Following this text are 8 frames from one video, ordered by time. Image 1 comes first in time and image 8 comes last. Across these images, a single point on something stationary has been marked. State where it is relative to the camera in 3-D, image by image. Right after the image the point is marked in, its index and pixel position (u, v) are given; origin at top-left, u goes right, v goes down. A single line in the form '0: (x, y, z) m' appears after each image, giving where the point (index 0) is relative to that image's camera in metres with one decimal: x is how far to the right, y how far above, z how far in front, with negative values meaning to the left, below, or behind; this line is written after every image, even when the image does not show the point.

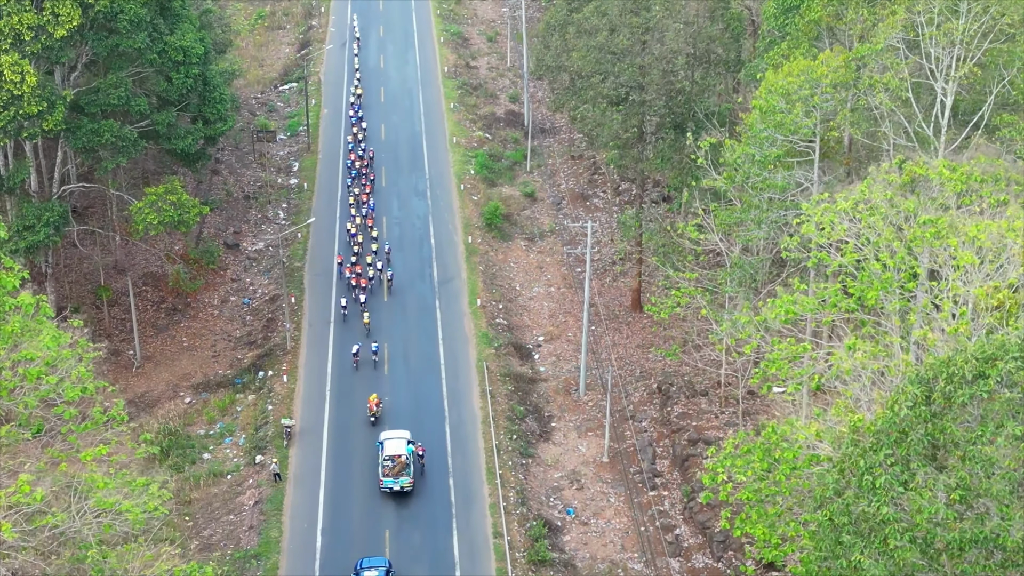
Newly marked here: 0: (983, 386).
0: (+9.7, -2.1, +17.2) m
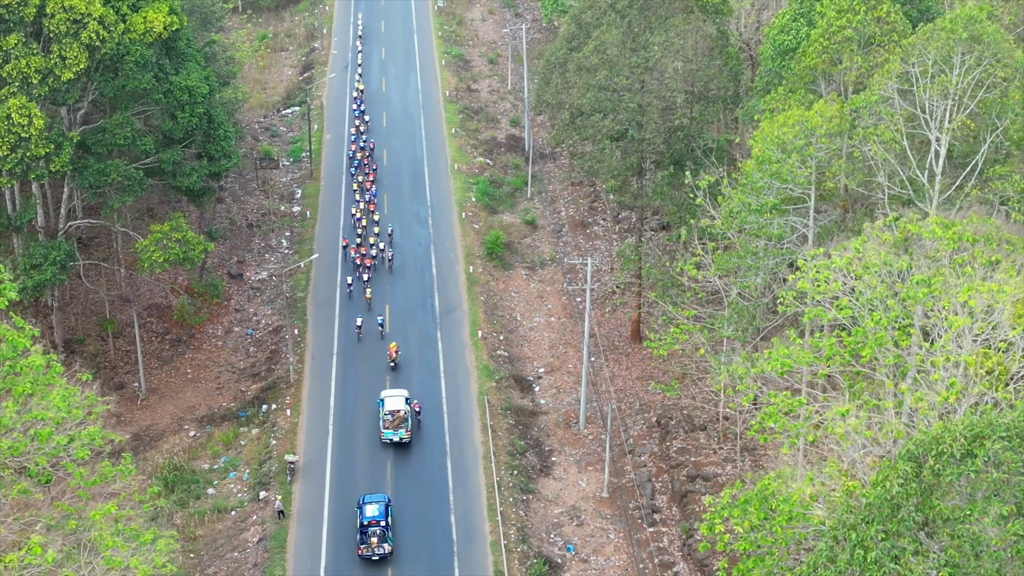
0: (+9.7, -3.8, +17.7) m
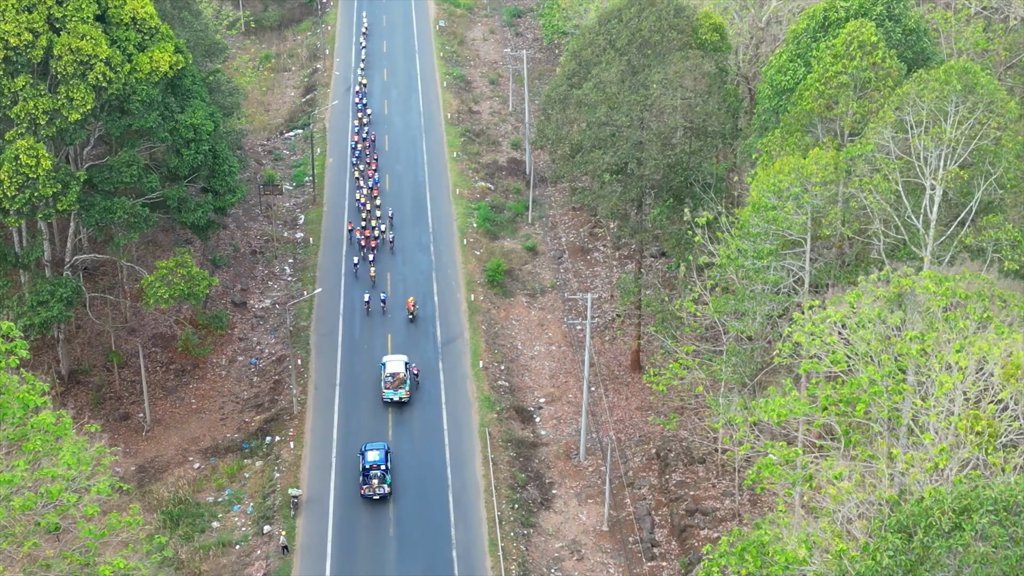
0: (+9.7, -5.4, +18.1) m
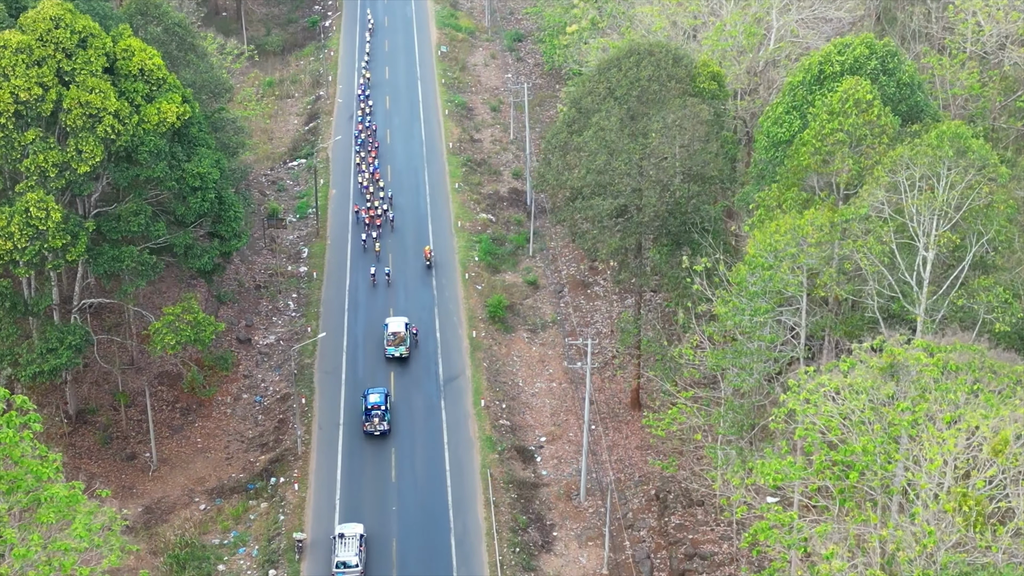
0: (+9.8, -7.7, +18.8) m
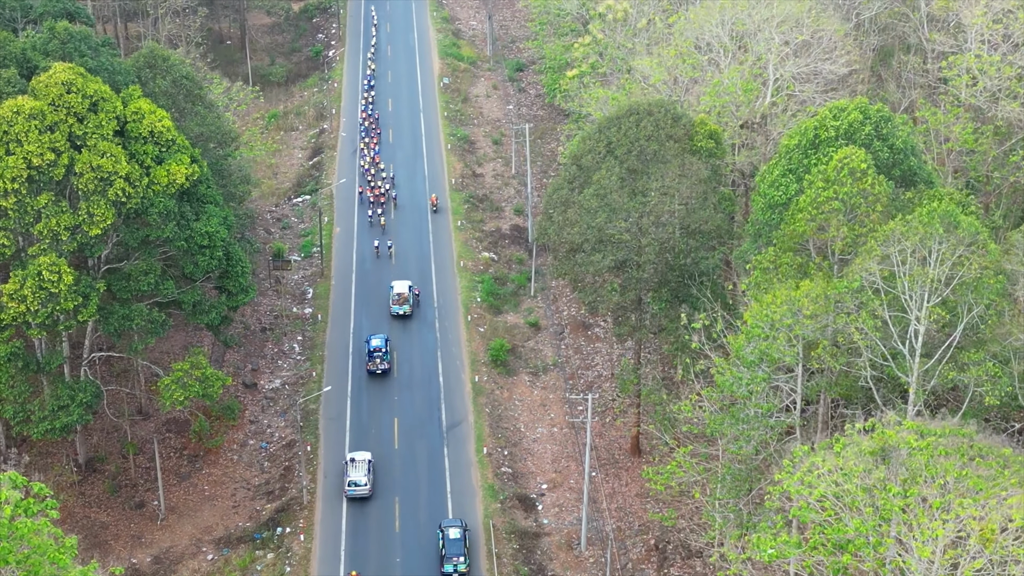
0: (+9.8, -10.5, +19.5) m
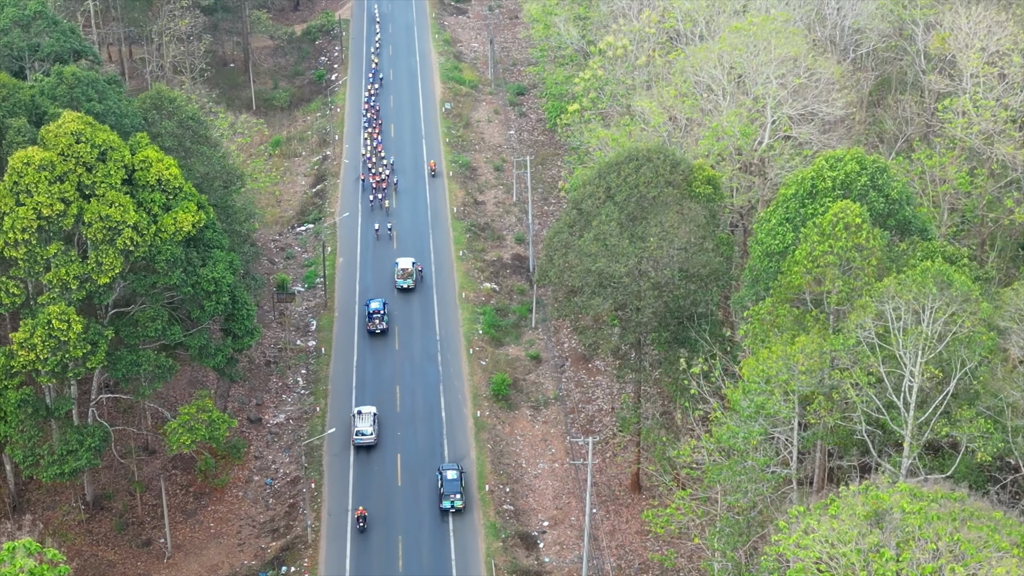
0: (+9.8, -12.7, +20.2) m
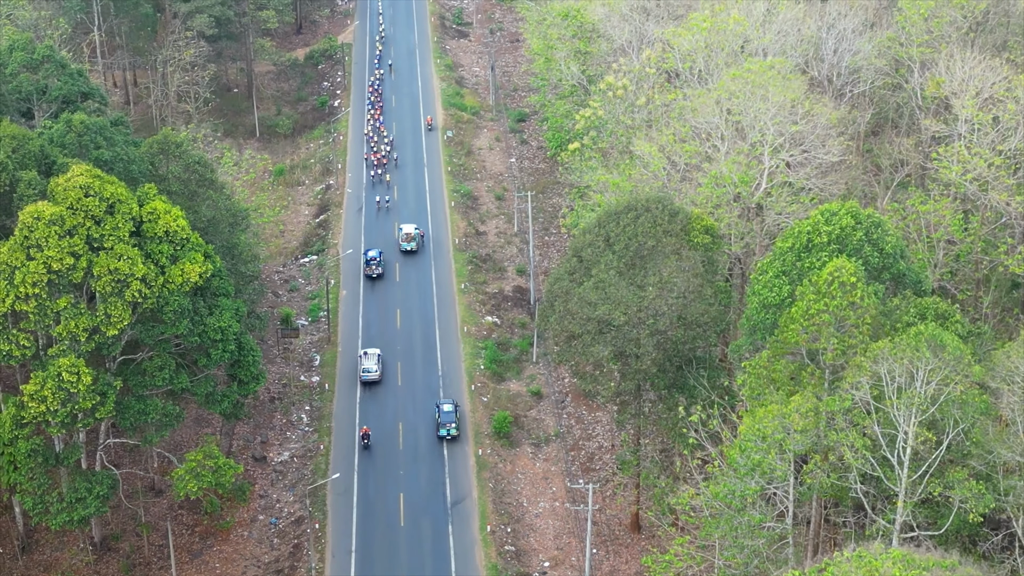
0: (+9.9, -15.2, +20.8) m
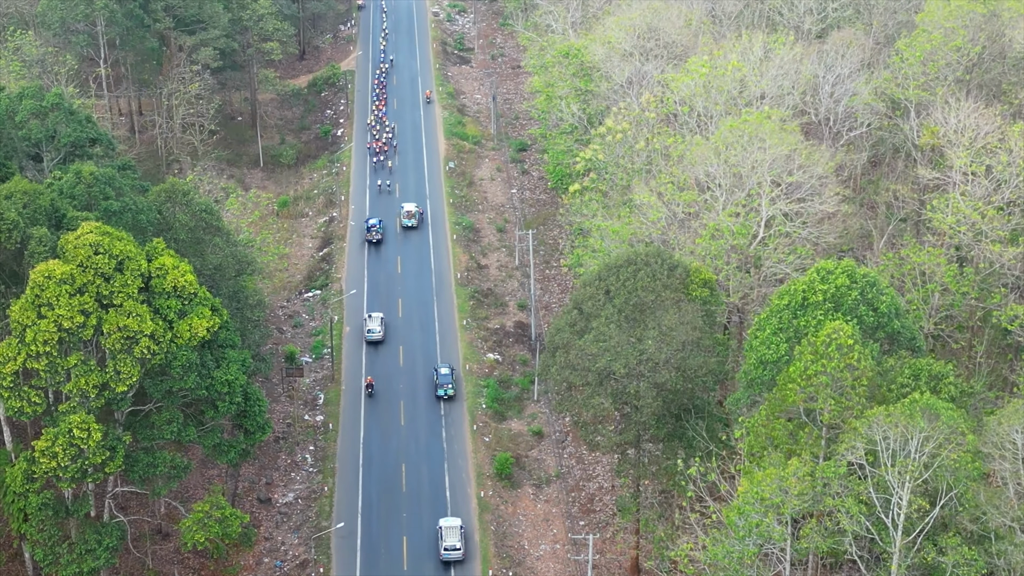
0: (+9.9, -17.9, +21.5) m
